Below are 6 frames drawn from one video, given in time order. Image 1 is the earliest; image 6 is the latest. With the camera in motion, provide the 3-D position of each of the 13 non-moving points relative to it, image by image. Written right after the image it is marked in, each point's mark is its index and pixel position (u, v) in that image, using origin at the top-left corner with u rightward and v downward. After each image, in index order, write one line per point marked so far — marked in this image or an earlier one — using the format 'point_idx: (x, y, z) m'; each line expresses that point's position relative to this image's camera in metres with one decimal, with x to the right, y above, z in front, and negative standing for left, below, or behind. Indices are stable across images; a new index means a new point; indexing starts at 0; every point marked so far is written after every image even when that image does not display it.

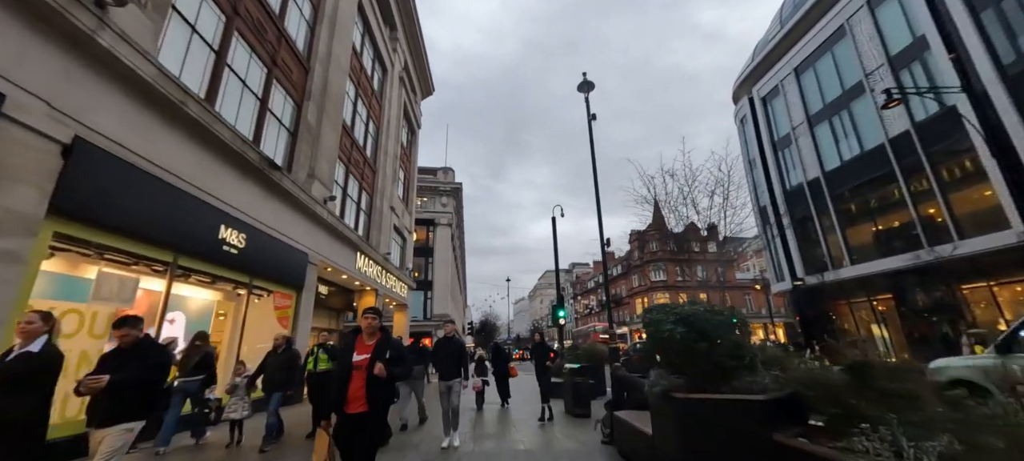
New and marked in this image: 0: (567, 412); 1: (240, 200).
0: (+1.2, -4.1, +9.0) m
1: (-6.0, +0.6, +8.9) m
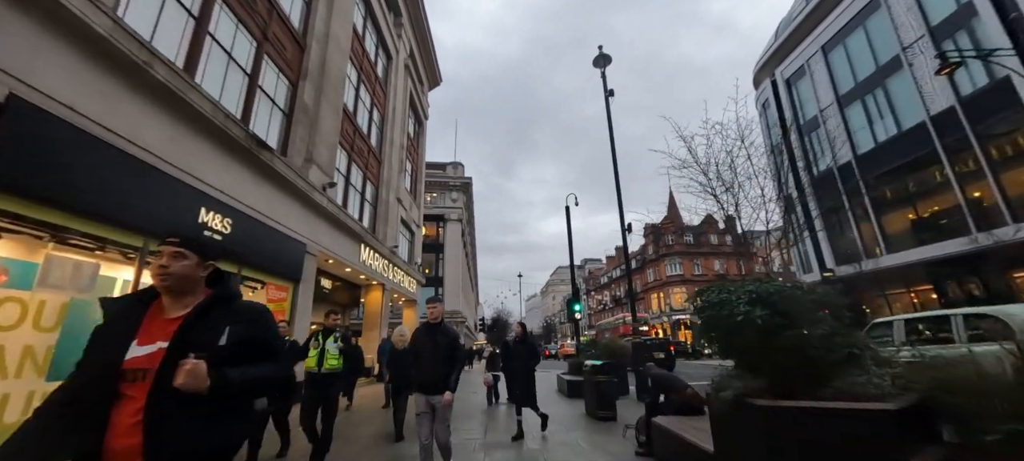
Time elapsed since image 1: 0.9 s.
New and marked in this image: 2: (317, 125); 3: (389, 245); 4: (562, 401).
0: (+1.5, -3.7, +8.0) m
1: (-5.8, +0.9, +8.1) m
2: (-5.8, +3.1, +12.0) m
3: (-5.8, -0.7, +19.0) m
4: (+1.3, -4.3, +10.1) m
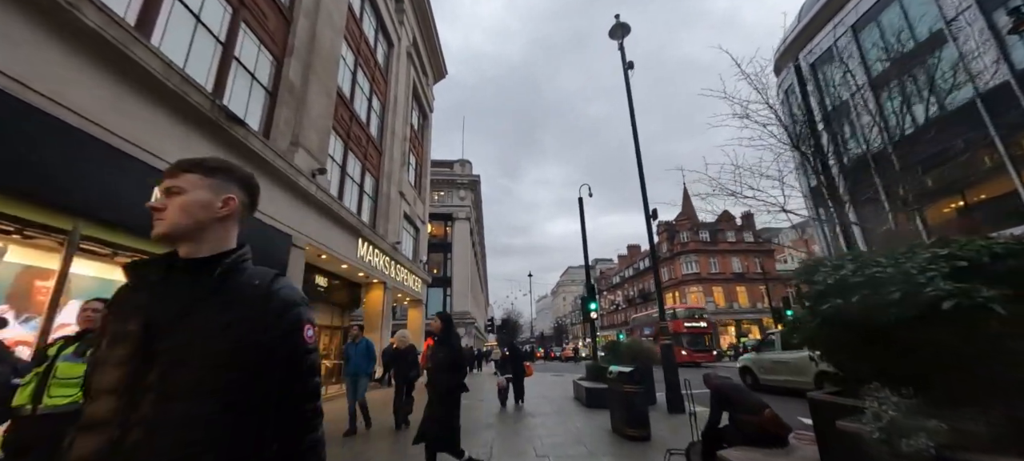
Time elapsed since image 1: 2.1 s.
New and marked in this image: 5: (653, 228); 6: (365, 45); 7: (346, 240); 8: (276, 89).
0: (+1.7, -3.4, +6.8) m
1: (-5.6, +1.2, +7.0) m
2: (-5.6, +3.4, +10.9) m
3: (-5.3, -0.5, +17.9) m
4: (+1.5, -4.0, +8.8) m
5: (+3.4, +0.1, +9.7) m
6: (-6.0, +7.6, +16.6) m
7: (-5.4, -0.3, +13.3) m
8: (-5.9, +3.6, +10.1) m
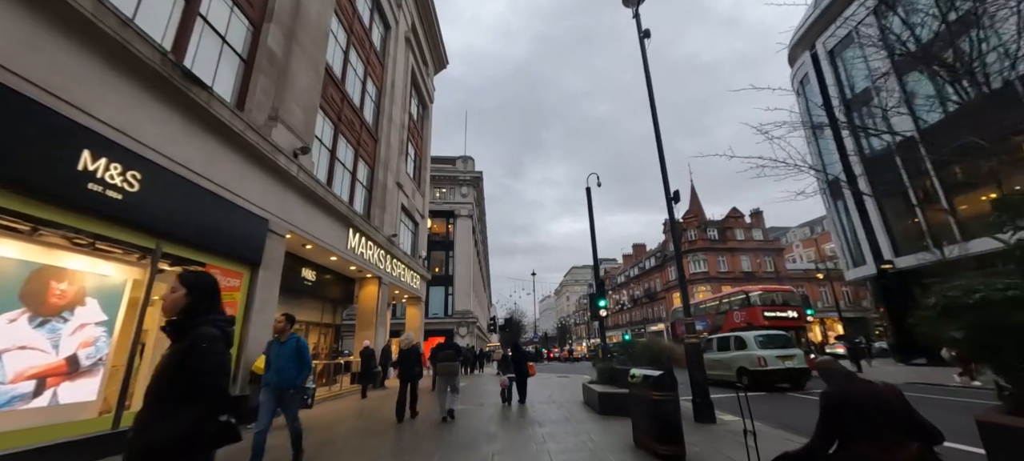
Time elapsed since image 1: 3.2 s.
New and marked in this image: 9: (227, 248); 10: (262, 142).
0: (+1.8, -3.0, +5.7) m
1: (-5.6, +1.5, +6.0) m
2: (-5.5, +3.7, +9.9) m
3: (-5.2, -0.2, +16.8) m
4: (+1.6, -3.6, +7.7) m
5: (+3.5, +0.4, +8.6) m
6: (-5.9, +7.9, +15.5) m
7: (-5.3, 0.0, +12.2) m
8: (-5.9, +3.9, +9.1) m
9: (-5.4, -0.3, +7.6) m
10: (-5.2, +1.8, +8.4) m
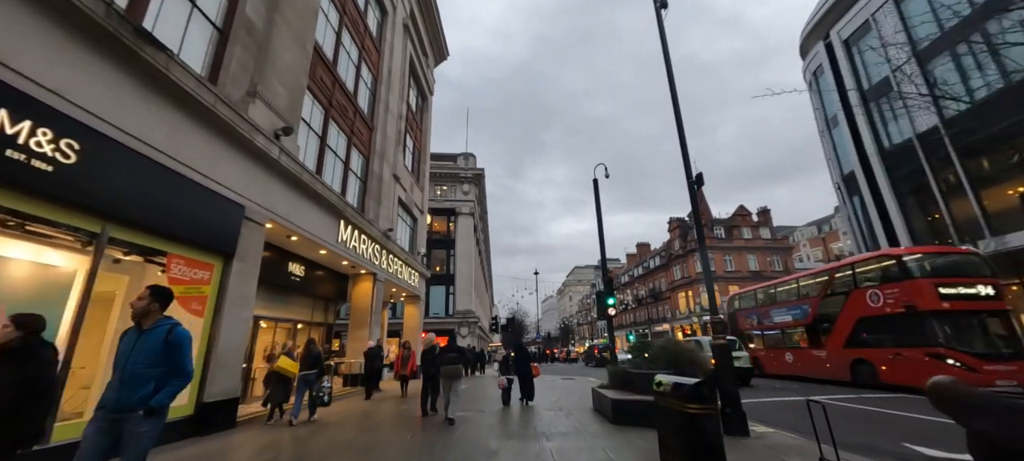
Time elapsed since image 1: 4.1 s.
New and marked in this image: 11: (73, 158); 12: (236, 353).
0: (+1.8, -2.8, +4.7) m
1: (-5.5, +1.8, +5.1) m
2: (-5.4, +4.0, +9.0) m
3: (-5.1, +0.1, +15.9) m
4: (+1.6, -3.4, +6.8) m
5: (+3.5, +0.6, +7.7) m
6: (-5.8, +8.2, +14.7) m
7: (-5.3, +0.3, +11.3) m
8: (-5.8, +4.2, +8.2) m
9: (-5.3, -0.1, +6.8) m
10: (-5.2, +2.1, +7.6) m
11: (-5.4, +0.9, +5.0) m
12: (-5.2, -2.3, +7.5) m
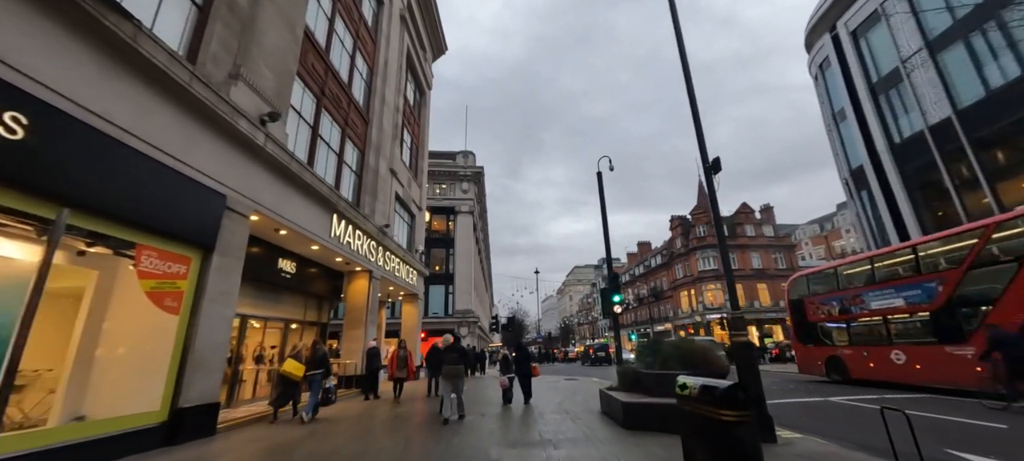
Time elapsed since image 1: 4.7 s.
0: (+1.9, -2.6, +4.2) m
1: (-5.5, +1.9, +4.5) m
2: (-5.4, +4.1, +8.4) m
3: (-5.1, +0.2, +15.4) m
4: (+1.7, -3.2, +6.2) m
5: (+3.6, +0.8, +7.1) m
6: (-5.8, +8.3, +14.1) m
7: (-5.2, +0.4, +10.8) m
8: (-5.8, +4.3, +7.7) m
9: (-5.3, +0.1, +6.2) m
10: (-5.1, +2.2, +7.0) m
11: (-5.4, +1.1, +4.4) m
12: (-5.1, -2.1, +7.0) m
